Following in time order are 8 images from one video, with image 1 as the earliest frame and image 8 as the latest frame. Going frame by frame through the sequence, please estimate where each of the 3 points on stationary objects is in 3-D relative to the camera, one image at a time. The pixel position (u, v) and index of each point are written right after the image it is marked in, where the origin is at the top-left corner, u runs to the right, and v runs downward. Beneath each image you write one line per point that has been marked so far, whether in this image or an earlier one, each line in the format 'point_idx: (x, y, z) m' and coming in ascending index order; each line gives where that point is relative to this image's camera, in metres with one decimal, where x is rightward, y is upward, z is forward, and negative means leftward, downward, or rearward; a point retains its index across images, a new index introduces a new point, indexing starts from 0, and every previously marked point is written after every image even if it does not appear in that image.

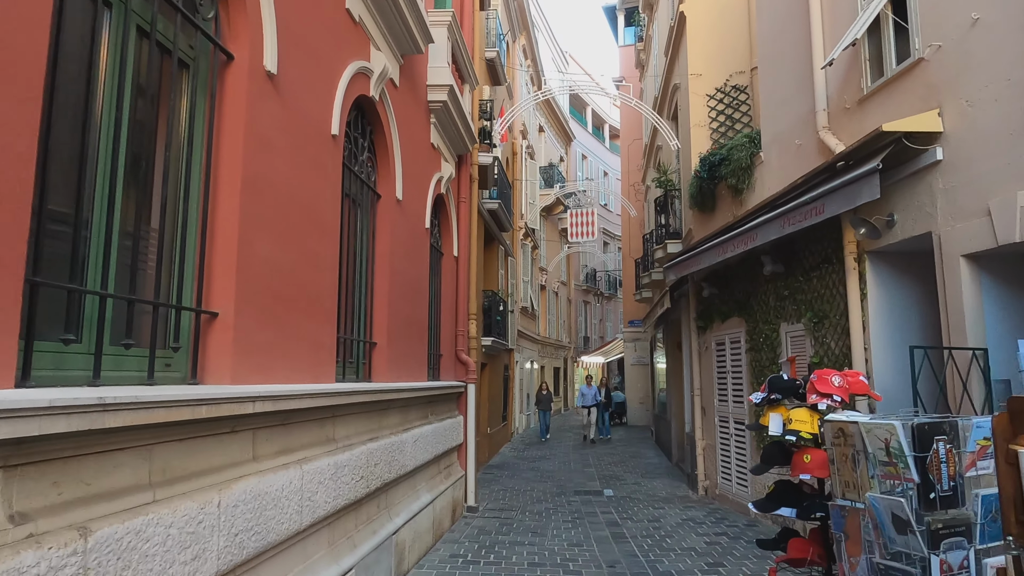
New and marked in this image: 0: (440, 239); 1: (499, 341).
0: (-0.9, +0.6, +8.3) m
1: (-0.2, -1.1, +13.2) m
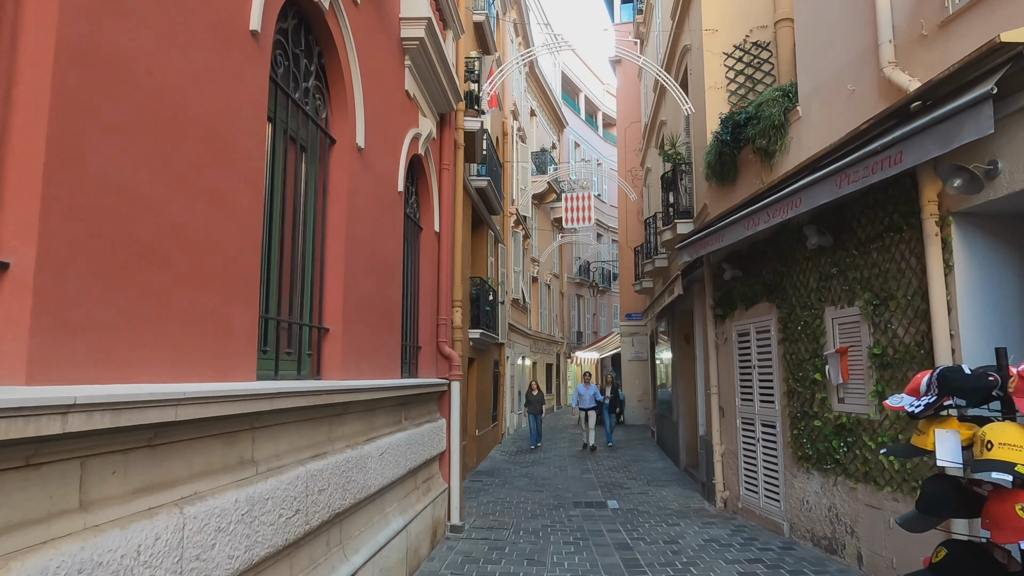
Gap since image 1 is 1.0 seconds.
0: (-1.0, +0.8, +7.0) m
1: (-0.4, -0.8, +12.0) m
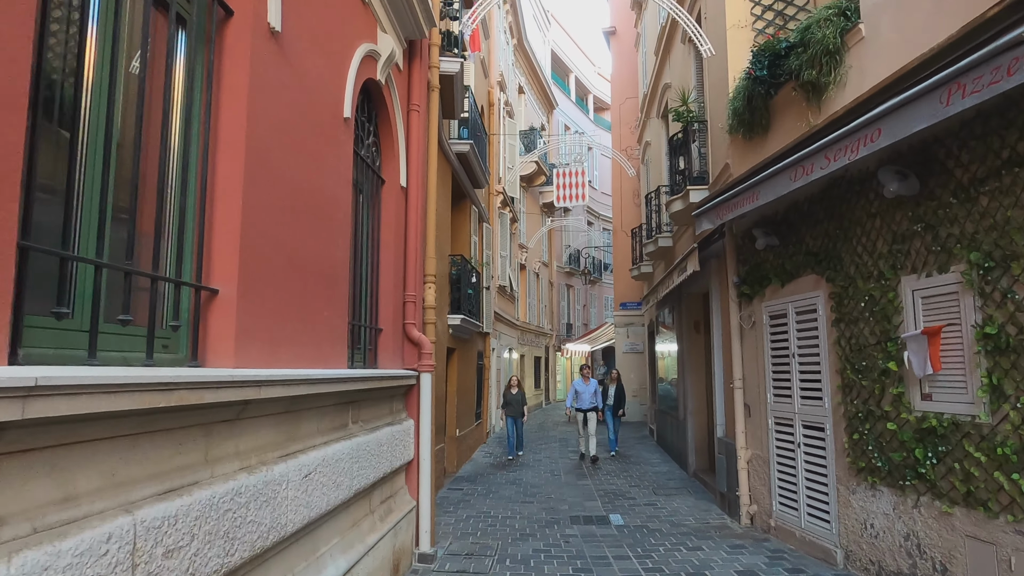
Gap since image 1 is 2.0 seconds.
0: (-1.1, +1.1, +5.5) m
1: (-0.6, -0.5, +10.6) m
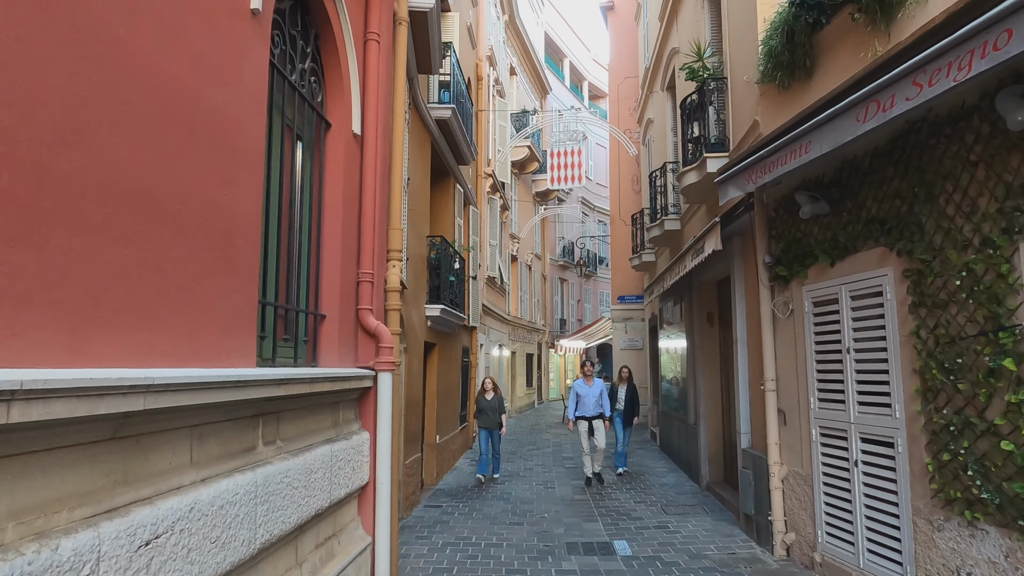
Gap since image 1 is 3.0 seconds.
0: (-1.2, +1.3, +4.3) m
1: (-0.8, -0.3, +9.3) m
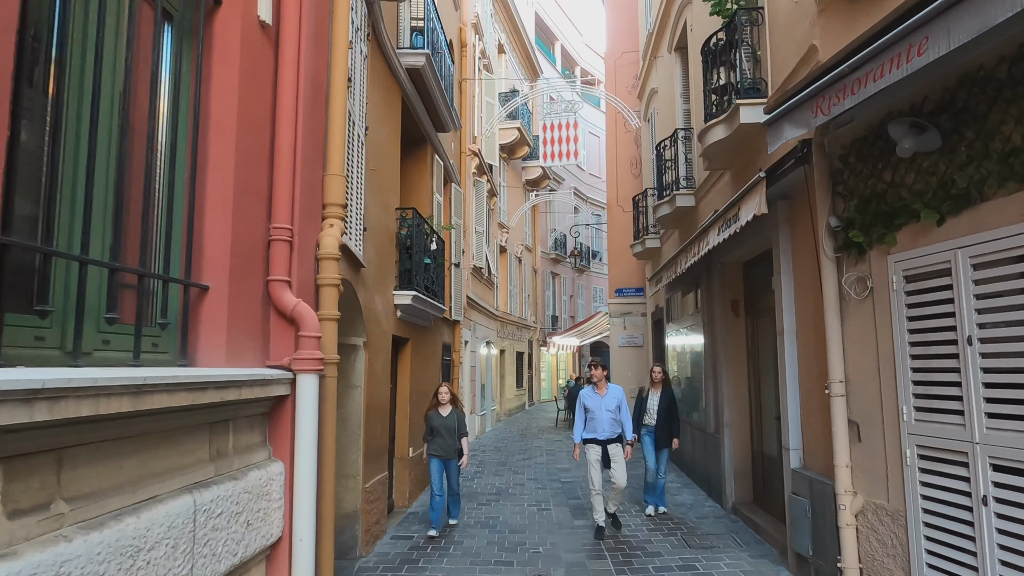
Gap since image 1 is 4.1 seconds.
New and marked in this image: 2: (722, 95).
0: (-1.3, +1.4, +2.8) m
1: (-0.9, -0.2, +7.8) m
2: (+2.1, +1.9, +6.5) m
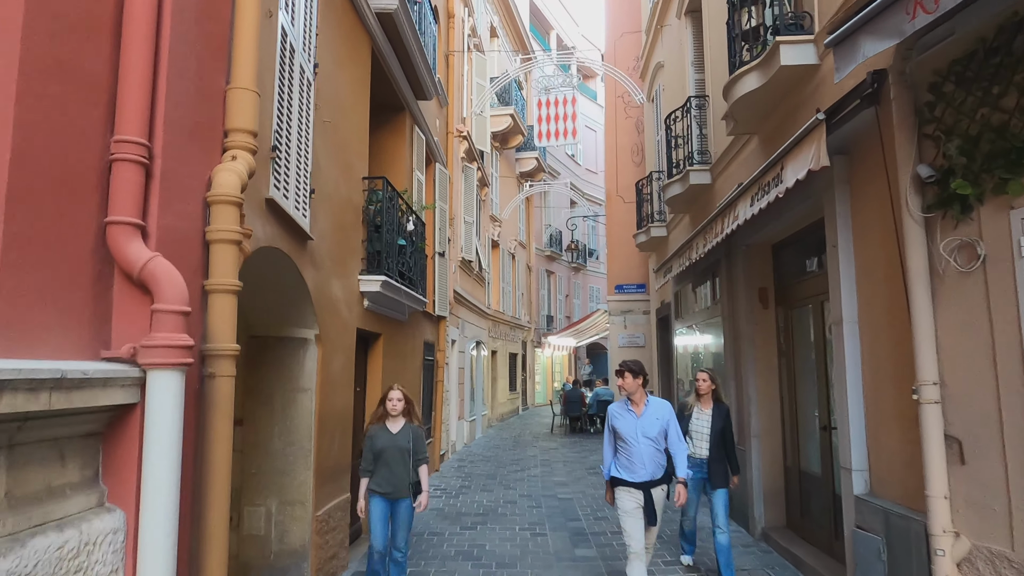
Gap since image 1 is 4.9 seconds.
0: (-1.4, +1.6, +1.6) m
1: (-1.1, 0.0, +6.7) m
2: (+2.0, +2.0, +5.4) m
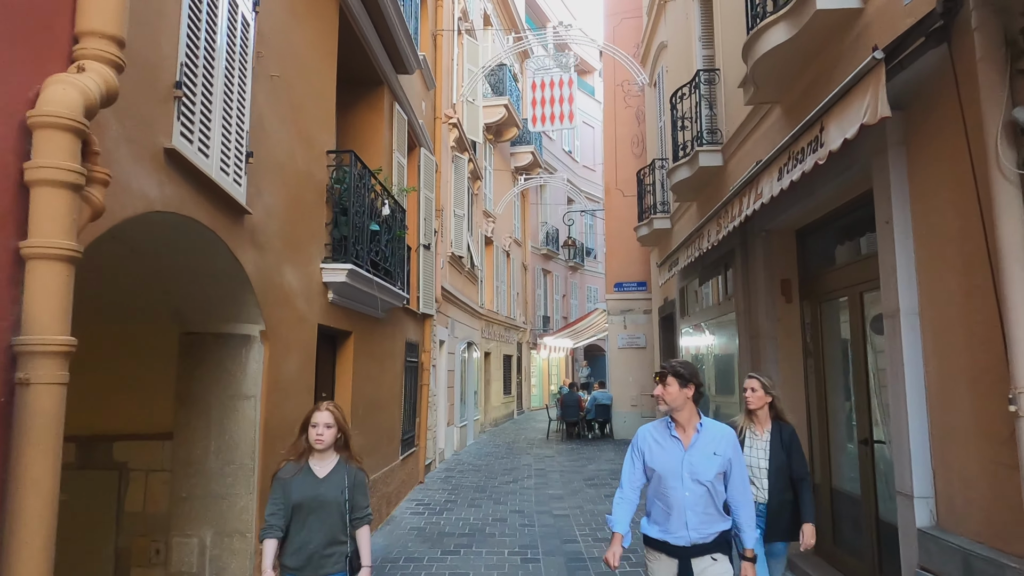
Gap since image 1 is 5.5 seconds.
0: (-1.5, +1.7, +0.8) m
1: (-1.2, +0.1, +5.9) m
2: (+1.9, +2.1, +4.6) m
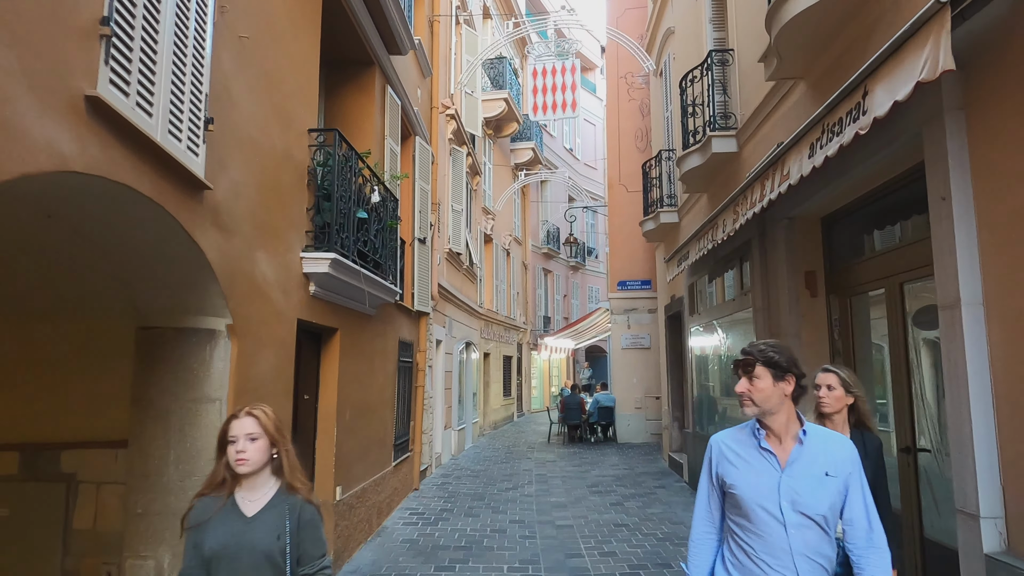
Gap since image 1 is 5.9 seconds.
0: (-1.5, +1.8, +0.4) m
1: (-1.2, +0.1, +5.4) m
2: (+1.9, +2.2, +4.1) m
